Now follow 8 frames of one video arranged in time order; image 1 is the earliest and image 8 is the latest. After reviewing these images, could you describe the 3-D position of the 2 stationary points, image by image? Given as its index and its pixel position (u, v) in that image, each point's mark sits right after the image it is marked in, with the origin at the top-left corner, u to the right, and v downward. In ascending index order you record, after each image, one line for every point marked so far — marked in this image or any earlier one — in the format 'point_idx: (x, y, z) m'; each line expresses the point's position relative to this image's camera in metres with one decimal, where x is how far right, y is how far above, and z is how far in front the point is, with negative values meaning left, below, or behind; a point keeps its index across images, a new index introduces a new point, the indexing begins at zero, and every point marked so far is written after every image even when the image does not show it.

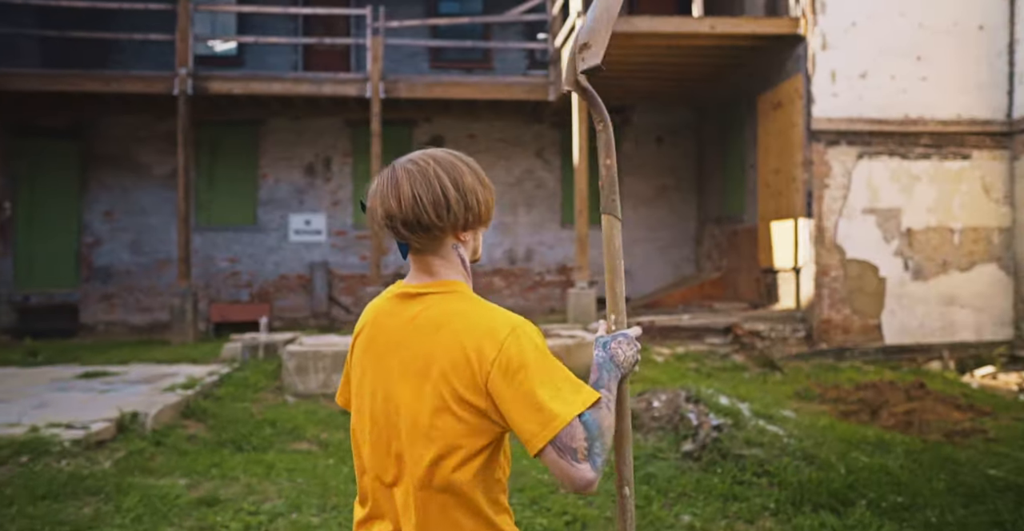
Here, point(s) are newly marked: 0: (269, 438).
0: (-2.0, -1.4, +5.9) m
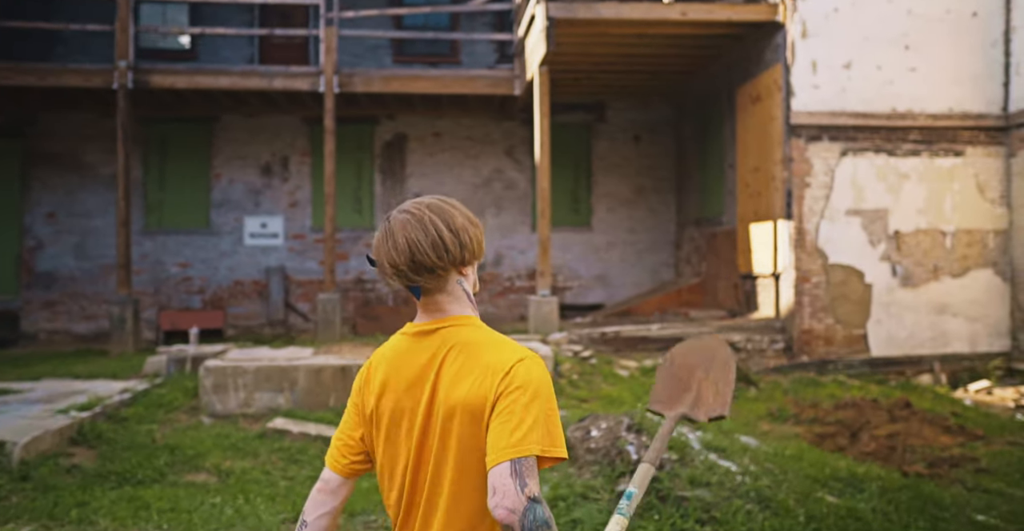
0: (-2.5, -1.5, +5.2) m
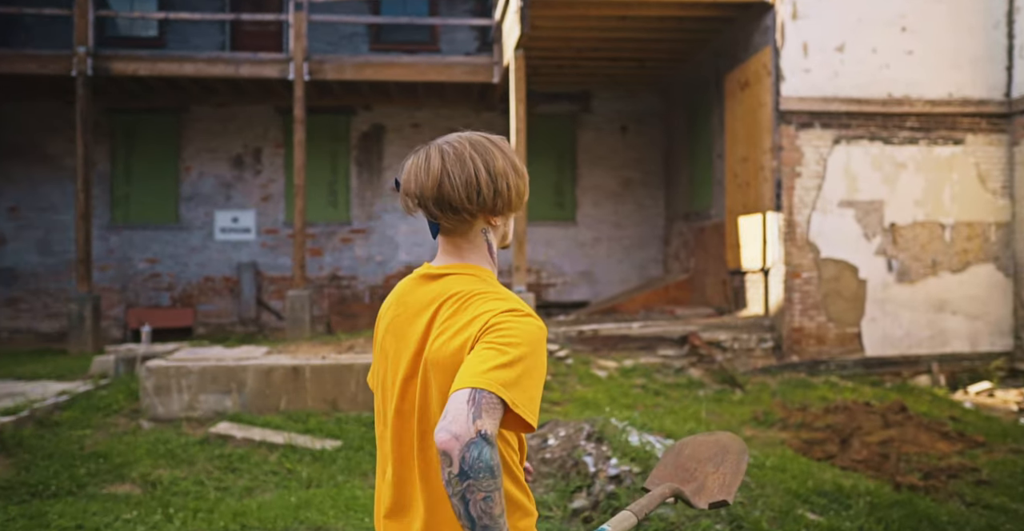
0: (-2.8, -1.4, +4.7) m
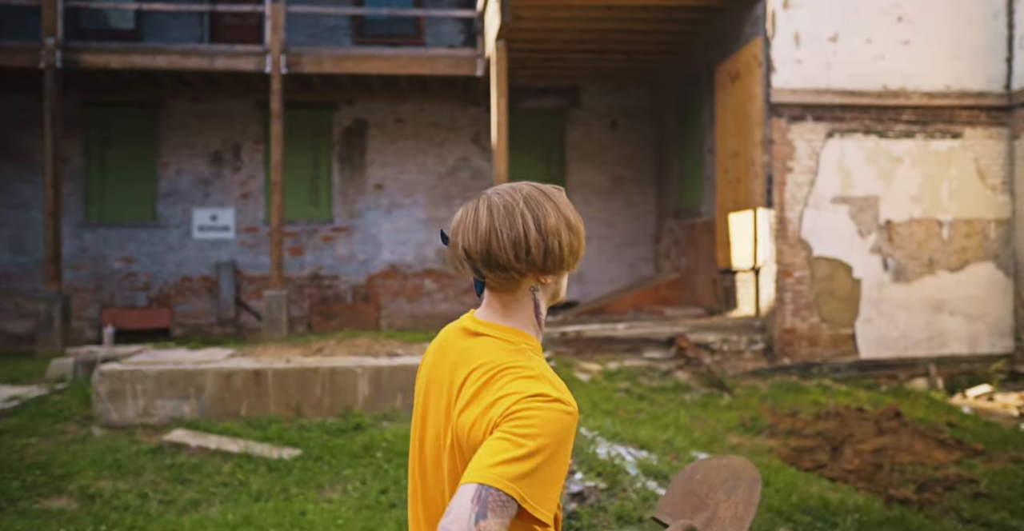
0: (-3.0, -1.4, +4.4) m
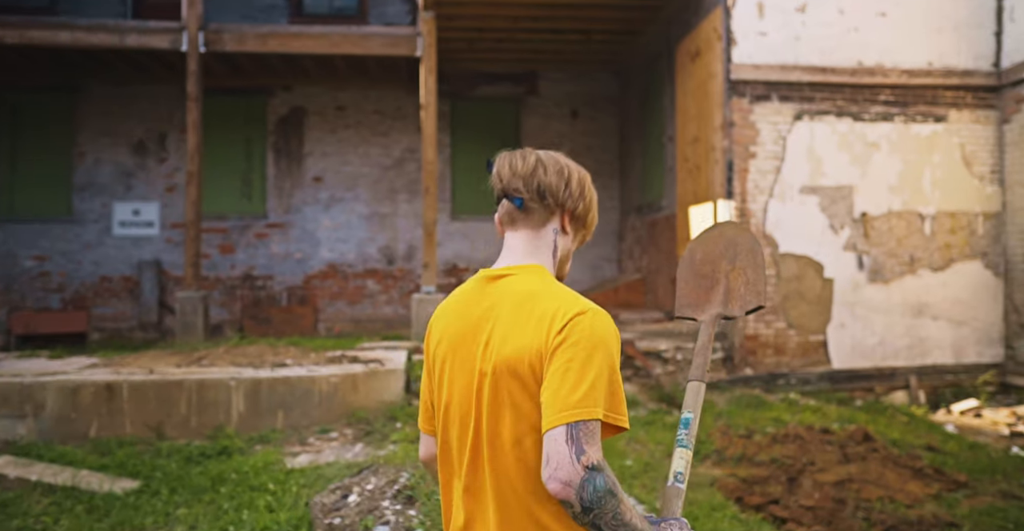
0: (-3.7, -1.3, +3.4) m
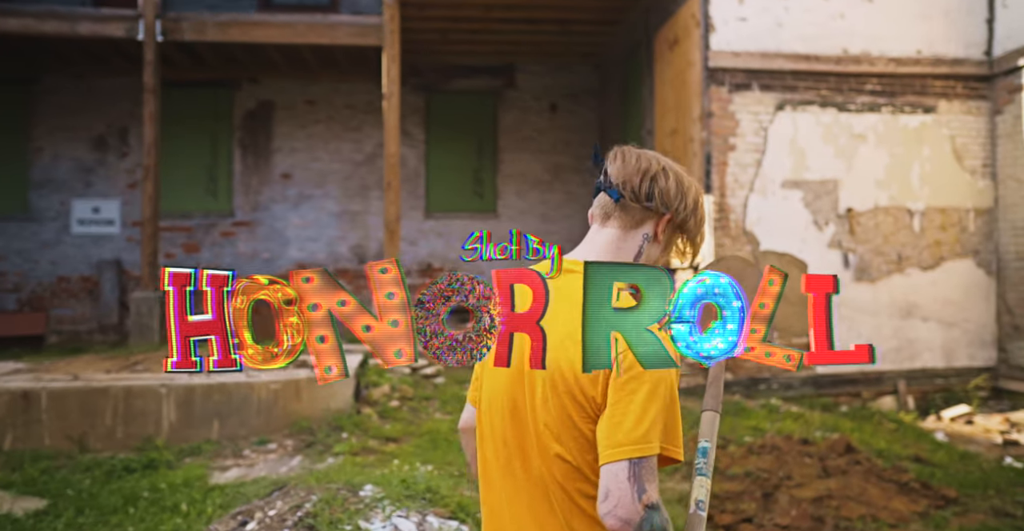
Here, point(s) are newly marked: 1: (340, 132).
0: (-3.9, -1.3, +3.0) m
1: (-2.4, +1.9, +10.2) m
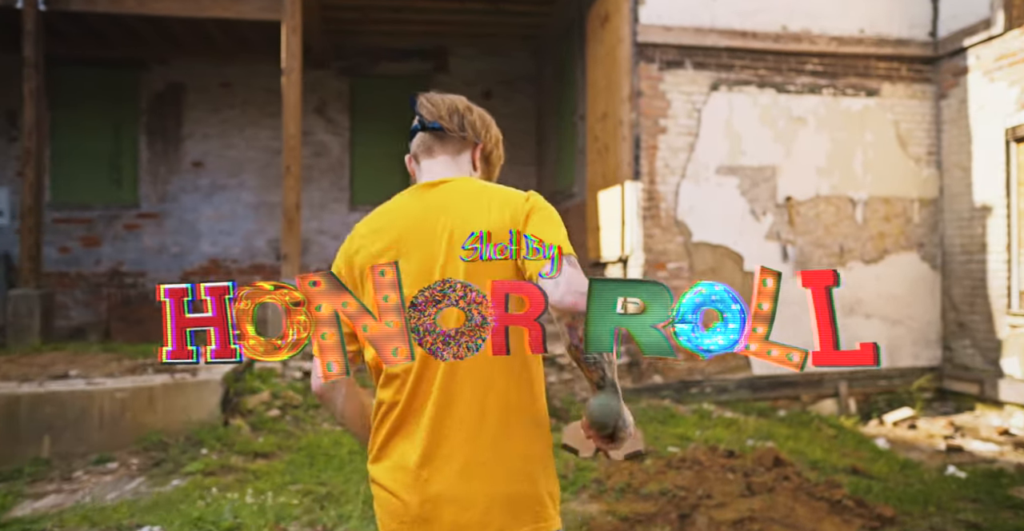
0: (-4.5, -1.2, +2.2) m
1: (-3.3, +1.9, +9.4) m
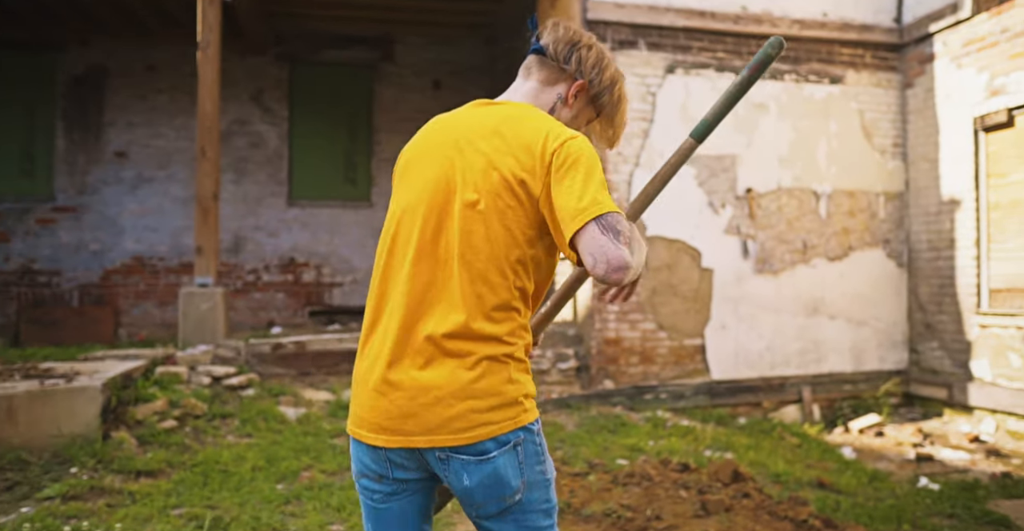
0: (-4.8, -1.1, +1.5) m
1: (-3.9, +2.0, +8.8) m
